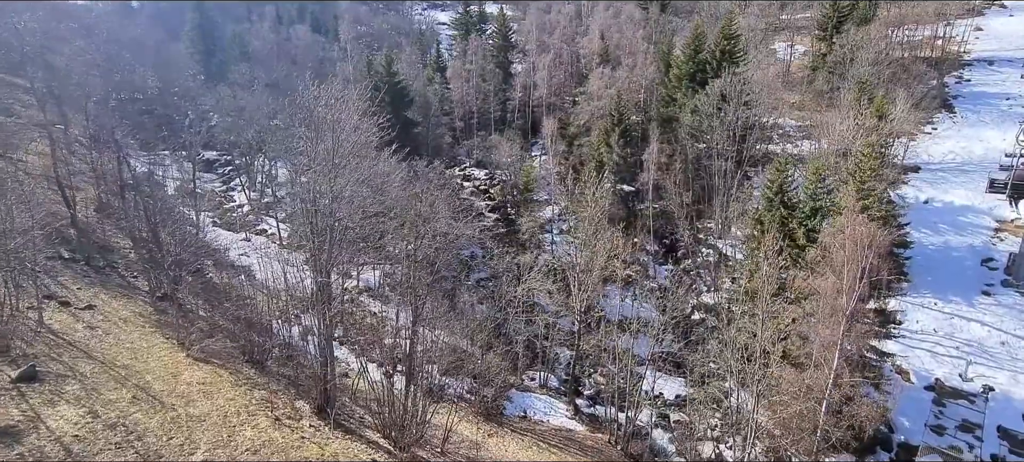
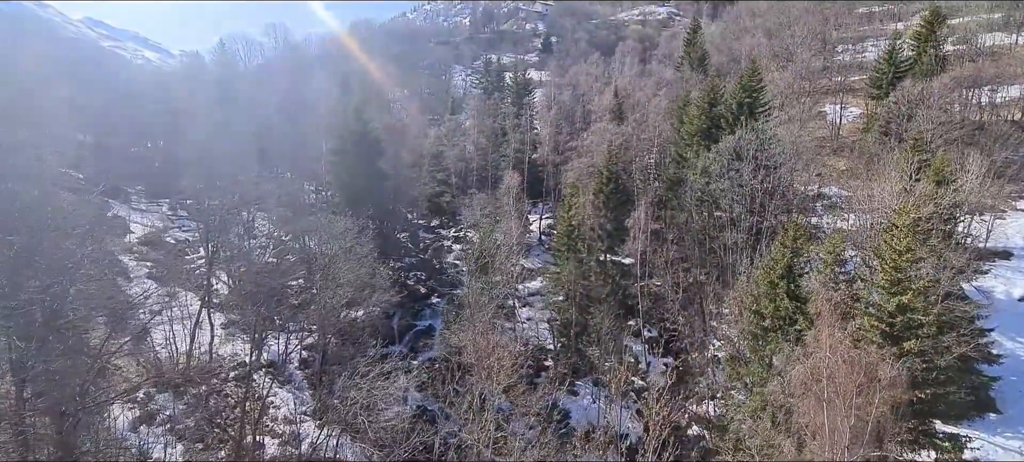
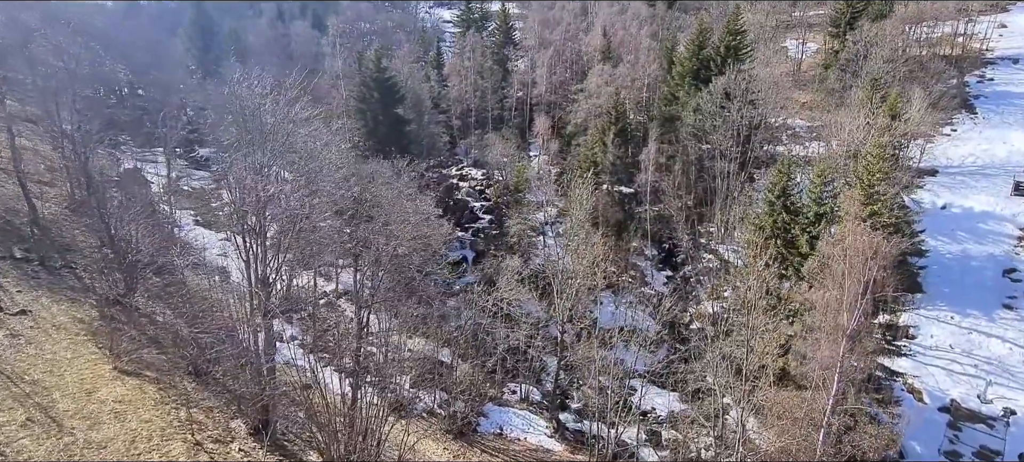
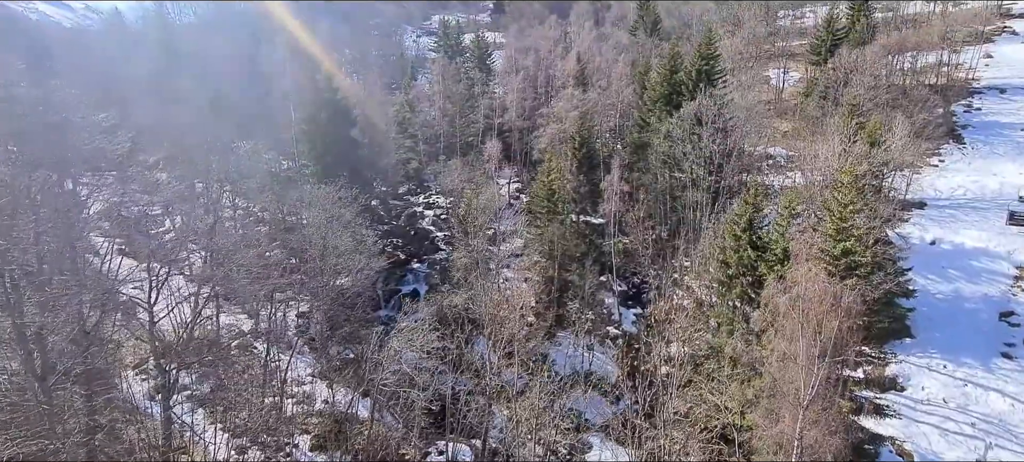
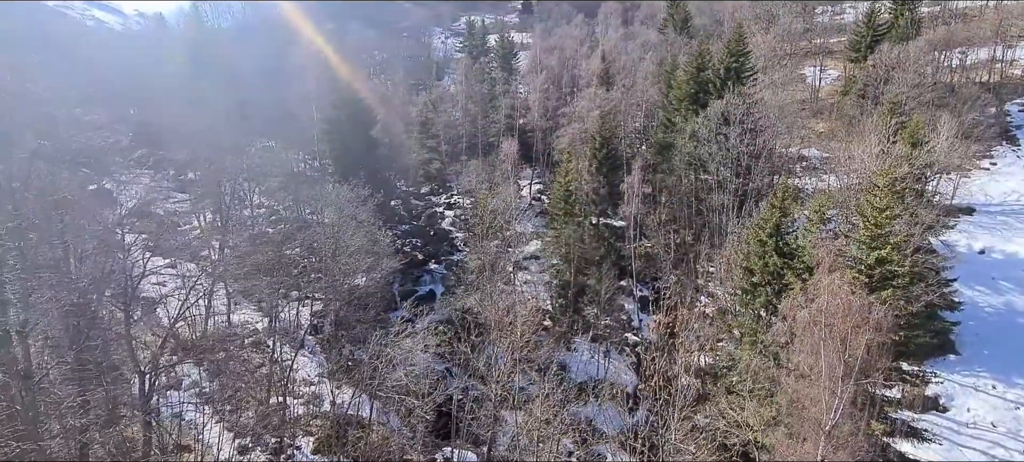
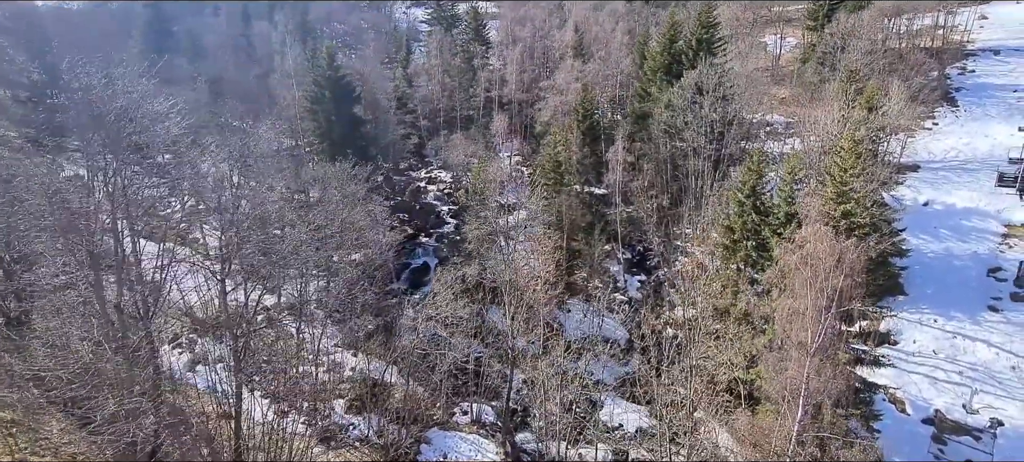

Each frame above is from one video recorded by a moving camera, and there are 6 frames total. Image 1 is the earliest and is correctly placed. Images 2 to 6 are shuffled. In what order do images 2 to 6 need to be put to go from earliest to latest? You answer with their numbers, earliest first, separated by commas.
3, 6, 4, 5, 2
